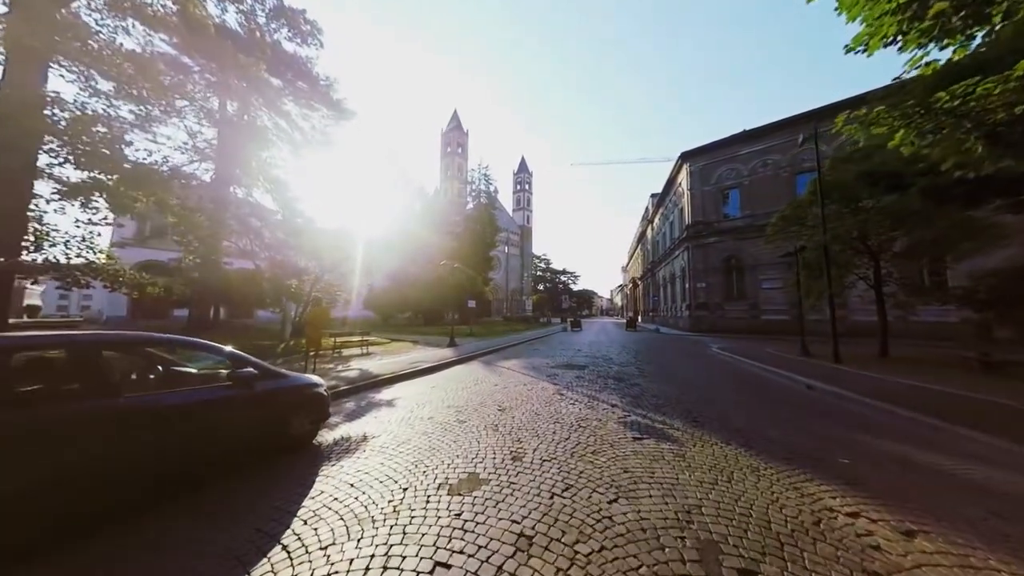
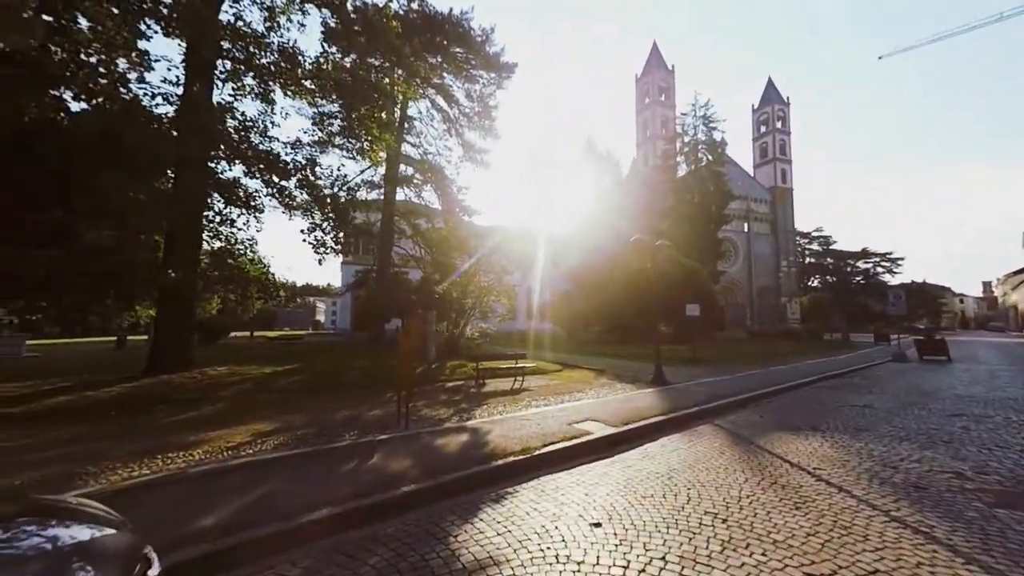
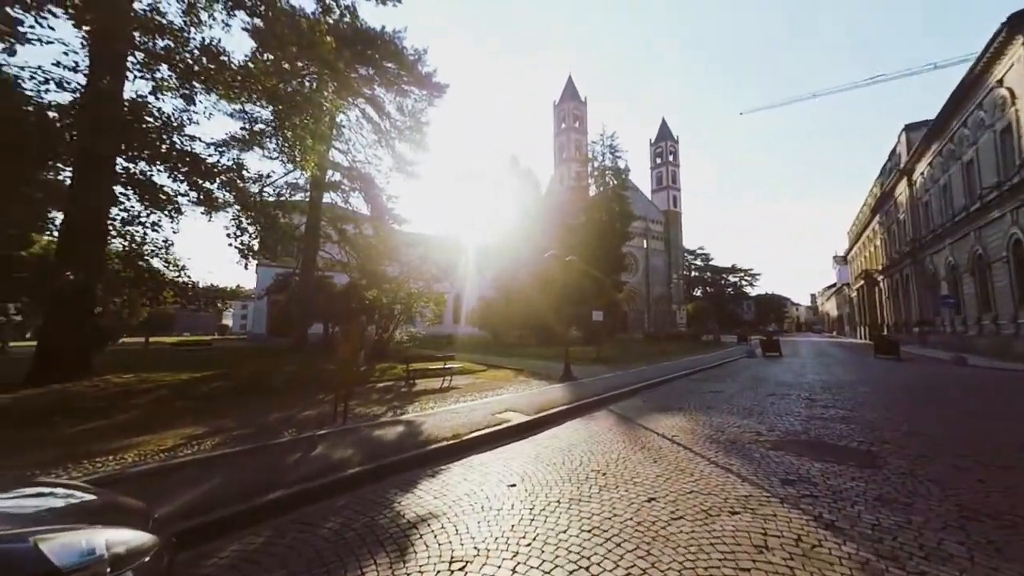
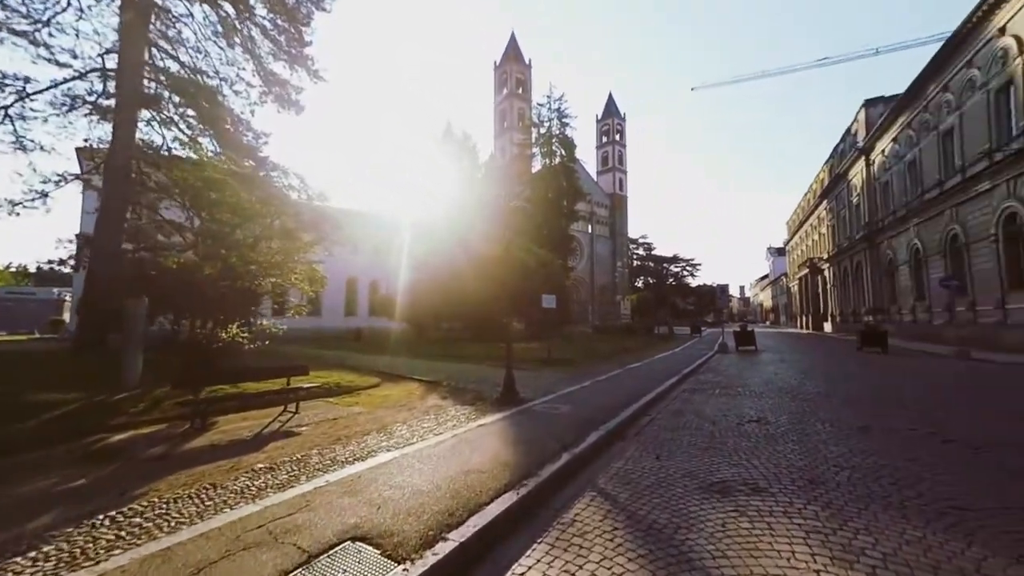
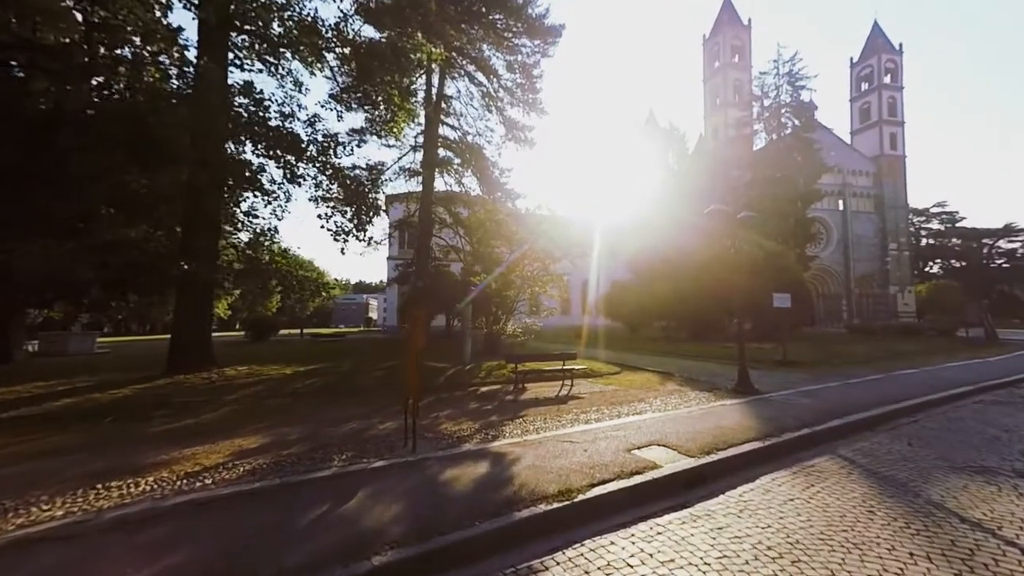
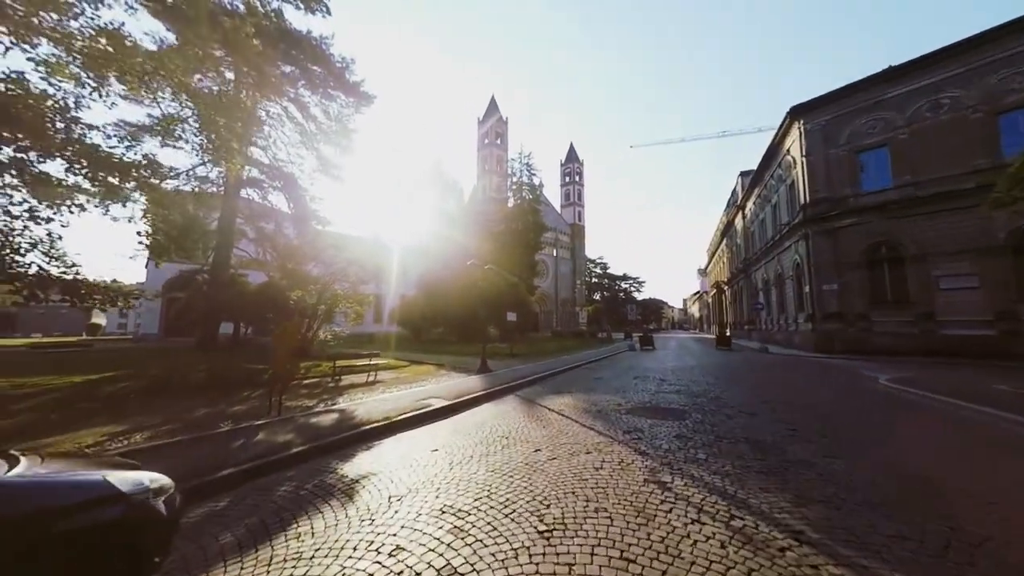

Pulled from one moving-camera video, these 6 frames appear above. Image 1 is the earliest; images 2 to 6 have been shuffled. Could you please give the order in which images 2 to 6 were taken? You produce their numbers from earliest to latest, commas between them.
6, 3, 2, 5, 4
